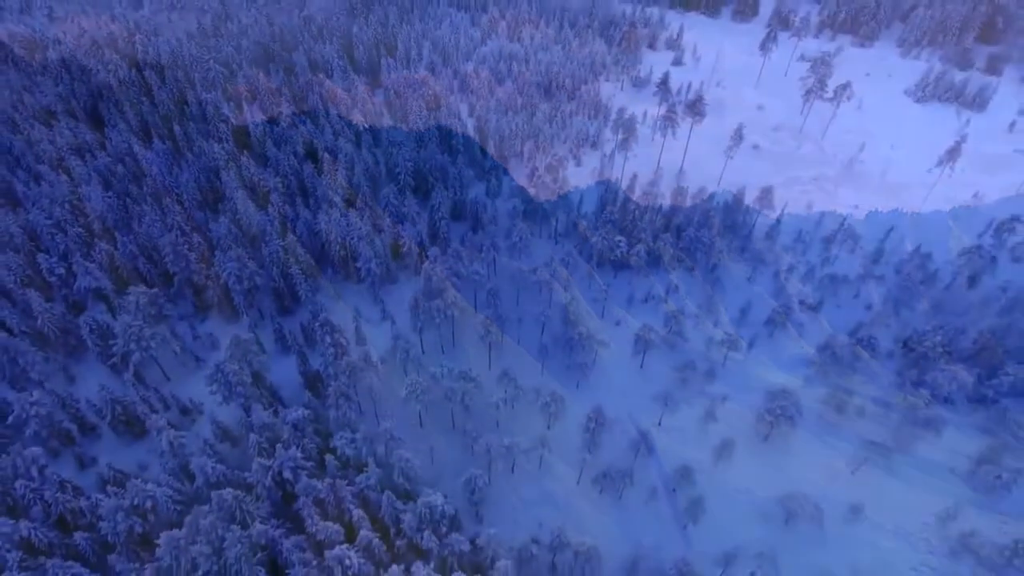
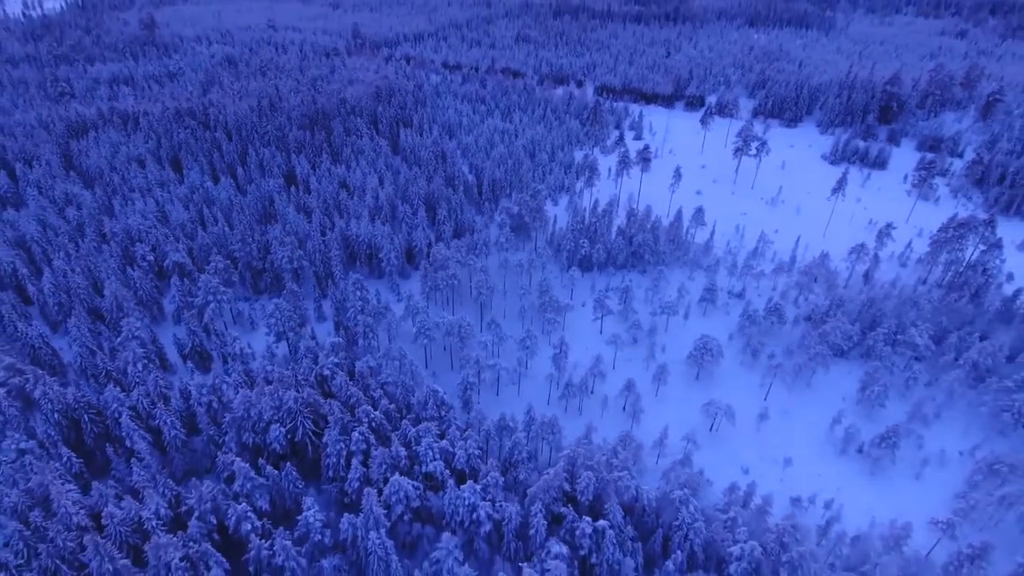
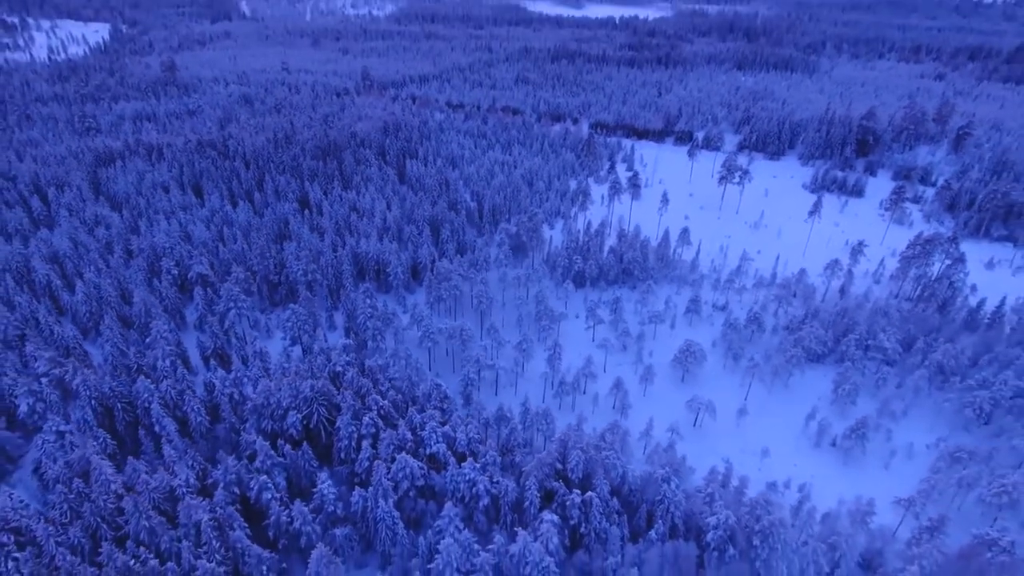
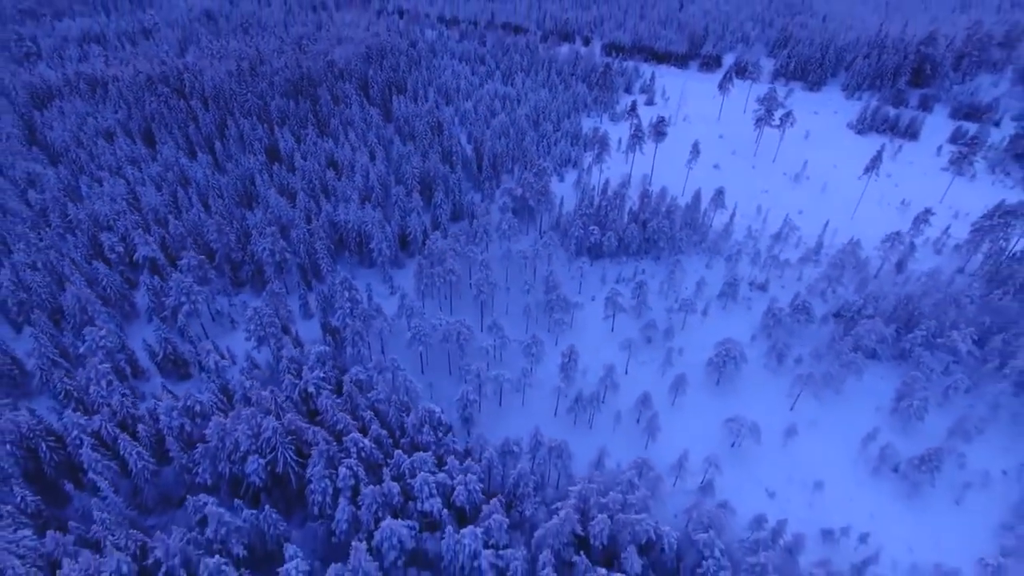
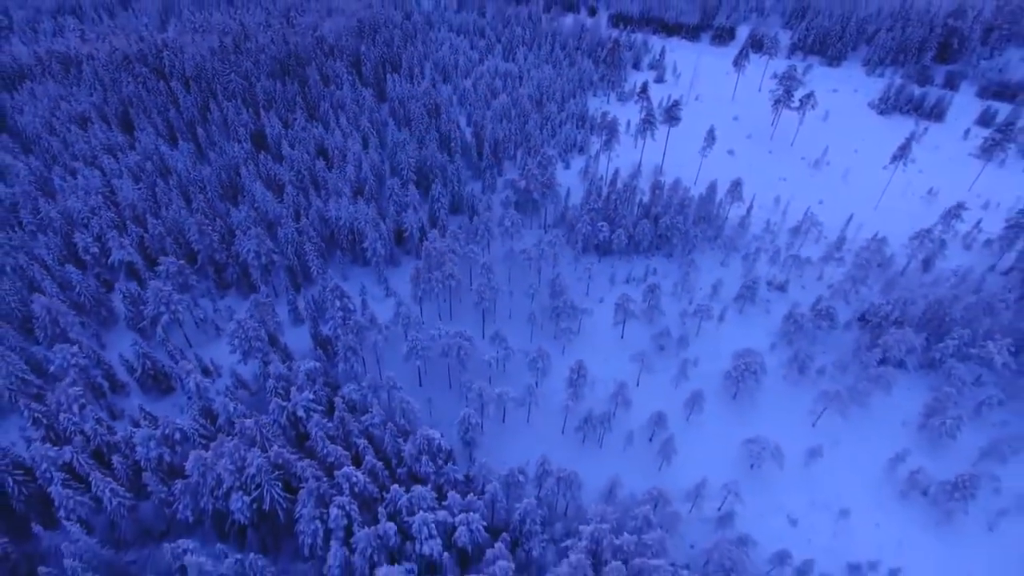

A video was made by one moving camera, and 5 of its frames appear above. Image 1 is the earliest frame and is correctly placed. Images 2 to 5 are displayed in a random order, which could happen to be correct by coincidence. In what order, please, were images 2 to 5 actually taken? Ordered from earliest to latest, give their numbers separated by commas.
5, 4, 2, 3
